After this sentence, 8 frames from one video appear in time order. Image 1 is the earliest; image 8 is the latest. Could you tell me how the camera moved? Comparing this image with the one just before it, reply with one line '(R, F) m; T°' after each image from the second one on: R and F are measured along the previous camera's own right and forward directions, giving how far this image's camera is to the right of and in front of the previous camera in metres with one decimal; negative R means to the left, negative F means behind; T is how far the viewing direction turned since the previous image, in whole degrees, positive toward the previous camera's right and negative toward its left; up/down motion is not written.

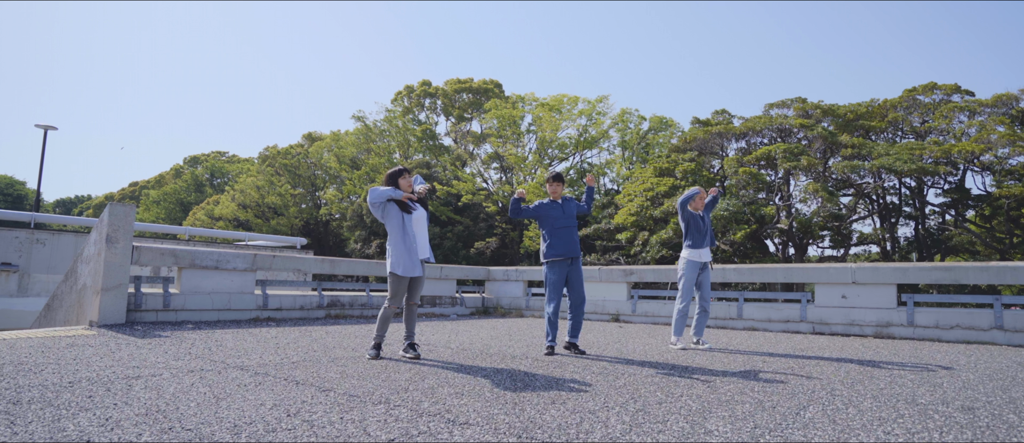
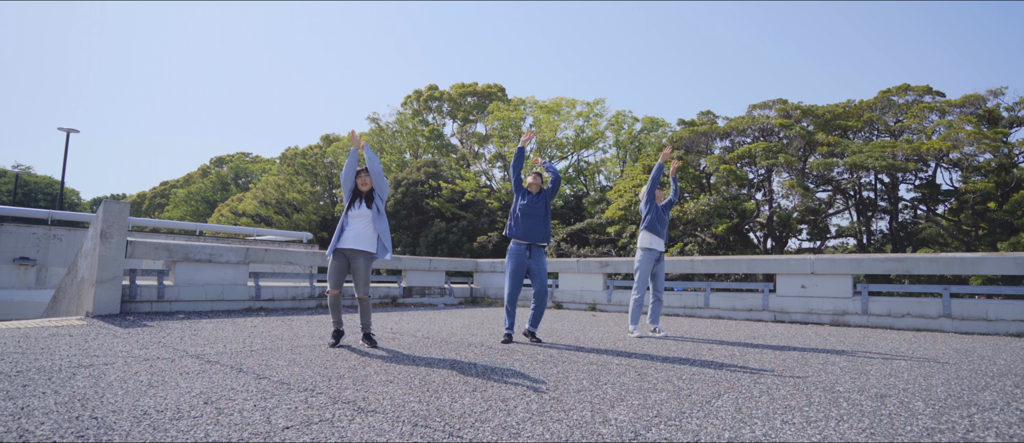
(+0.3, 0.0) m; +1°
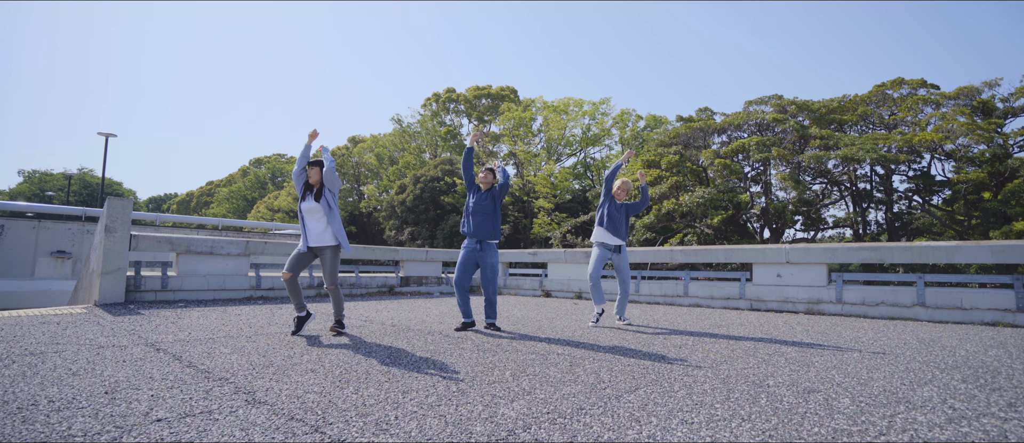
(+0.4, +0.1) m; 0°
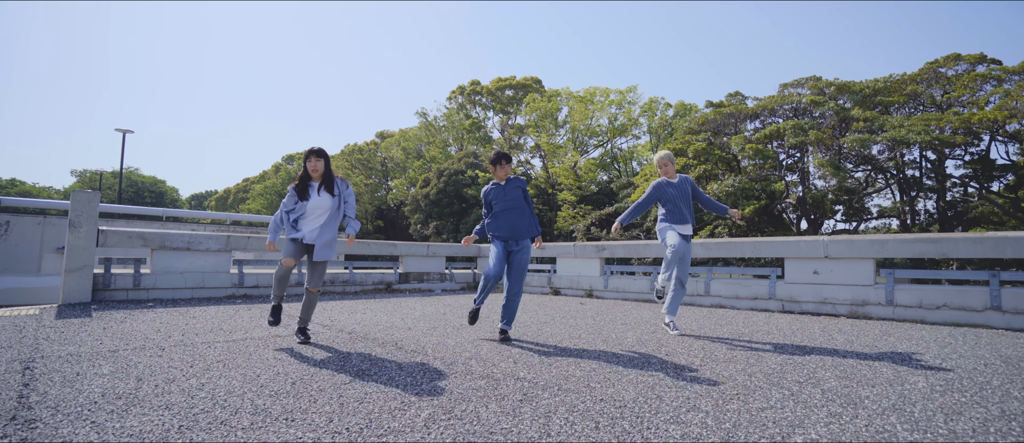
(+0.4, +0.7) m; -3°
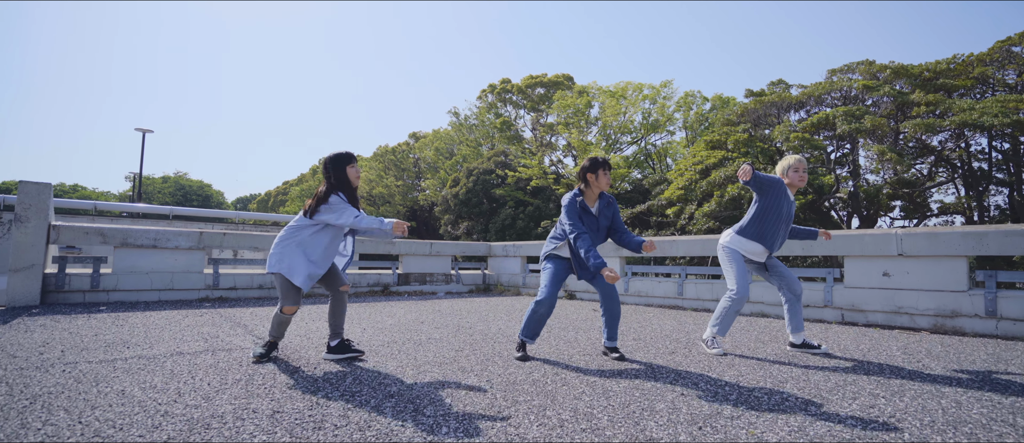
(+0.3, +0.8) m; -4°
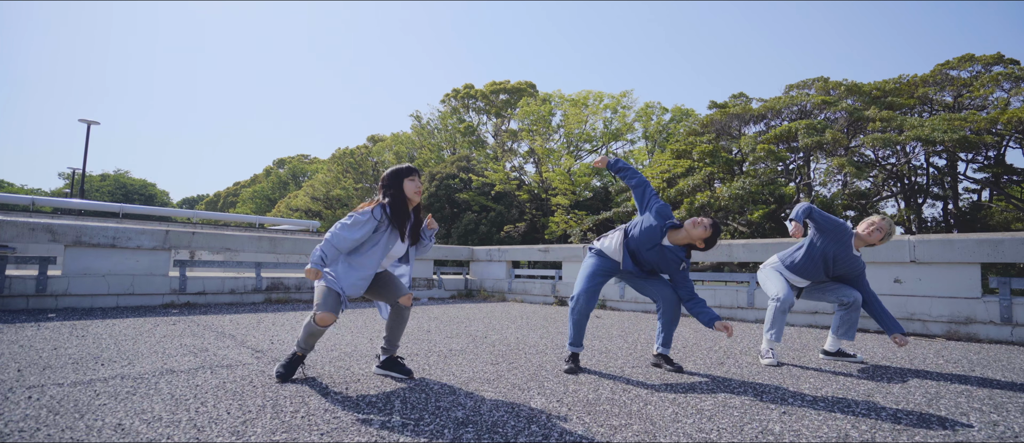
(-0.4, +0.3) m; +5°
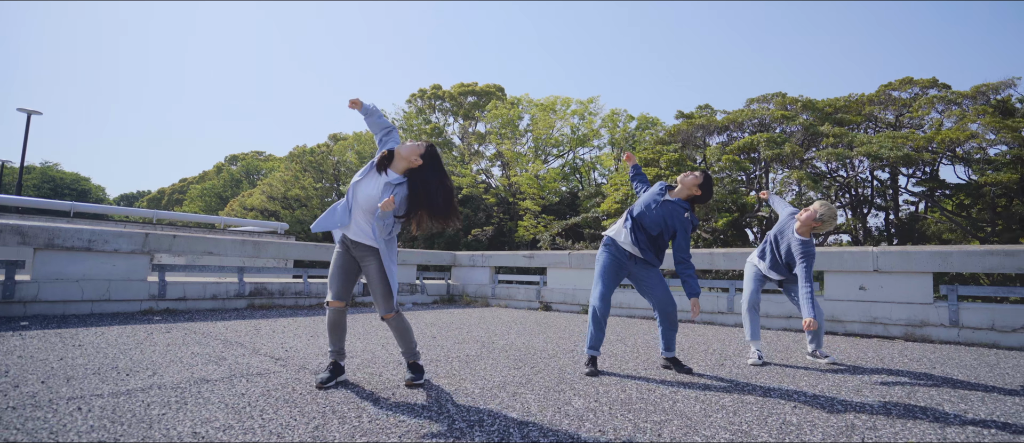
(-0.3, -0.1) m; +4°
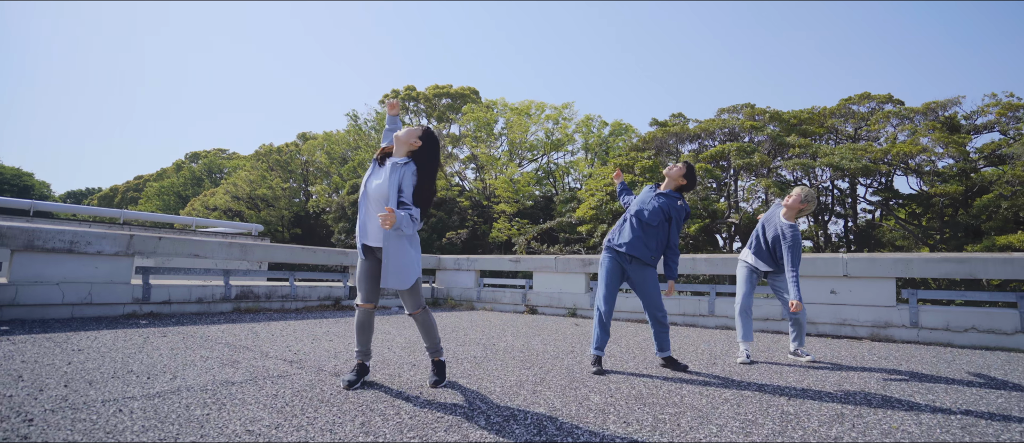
(-0.2, -0.1) m; +3°
